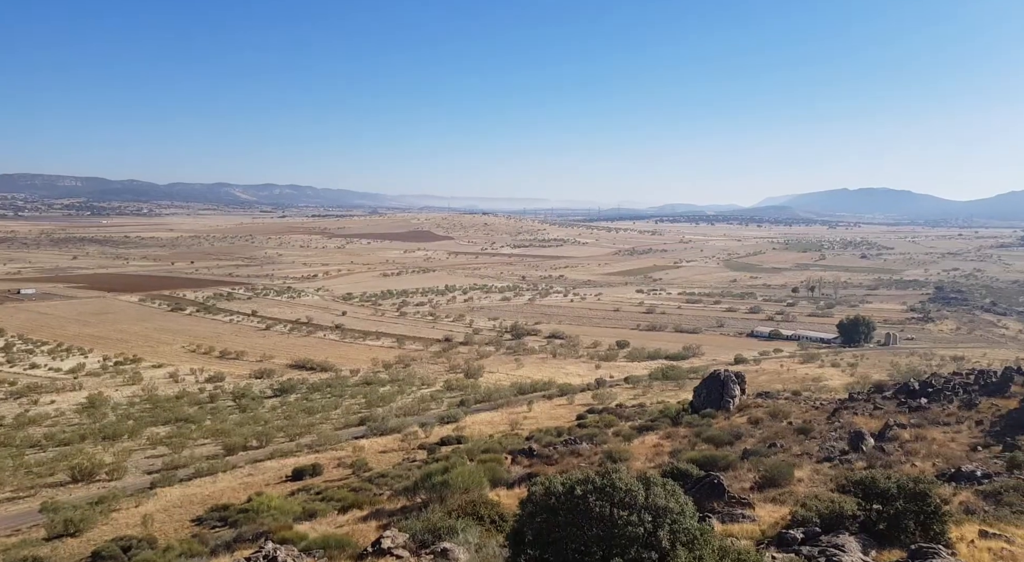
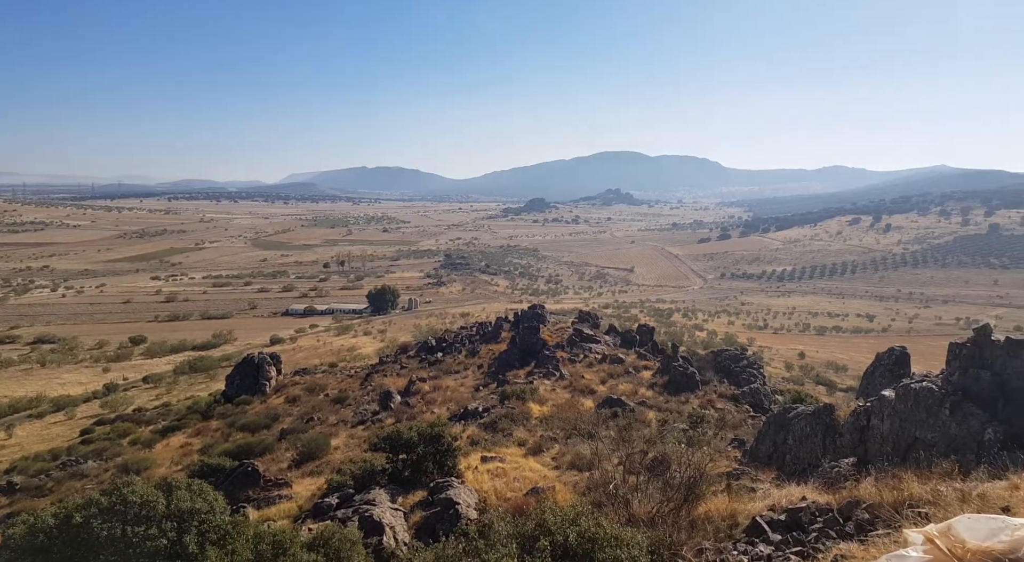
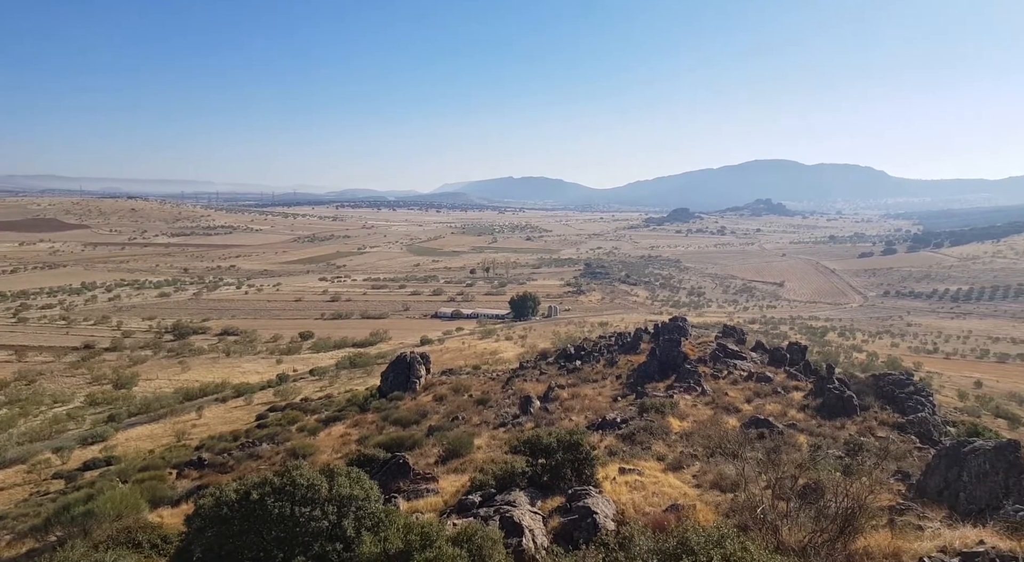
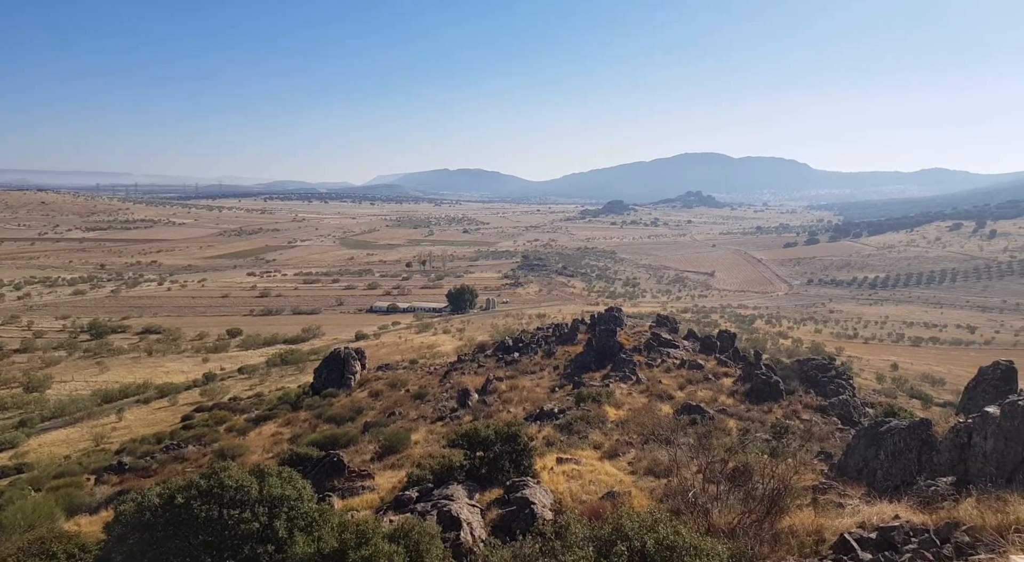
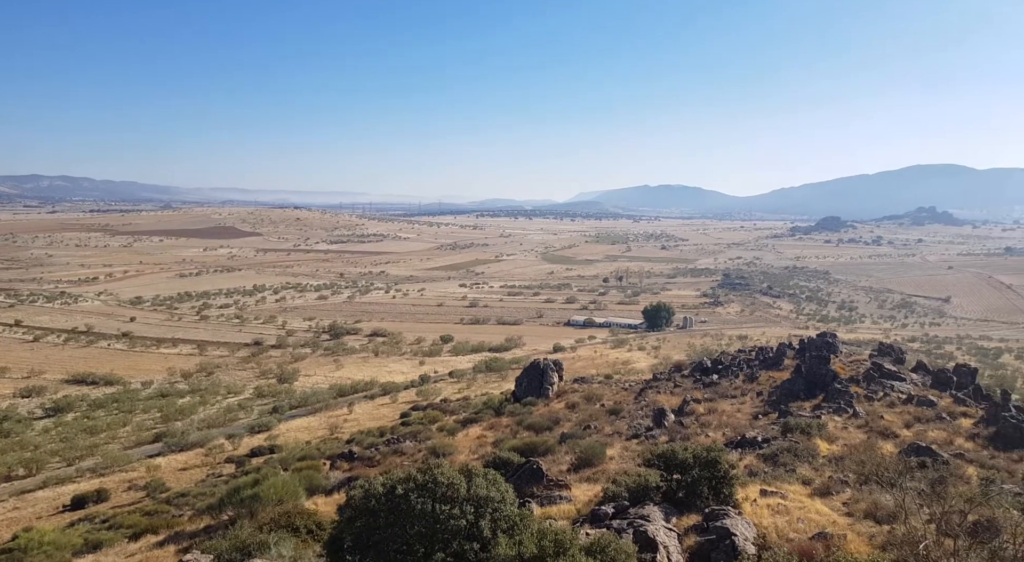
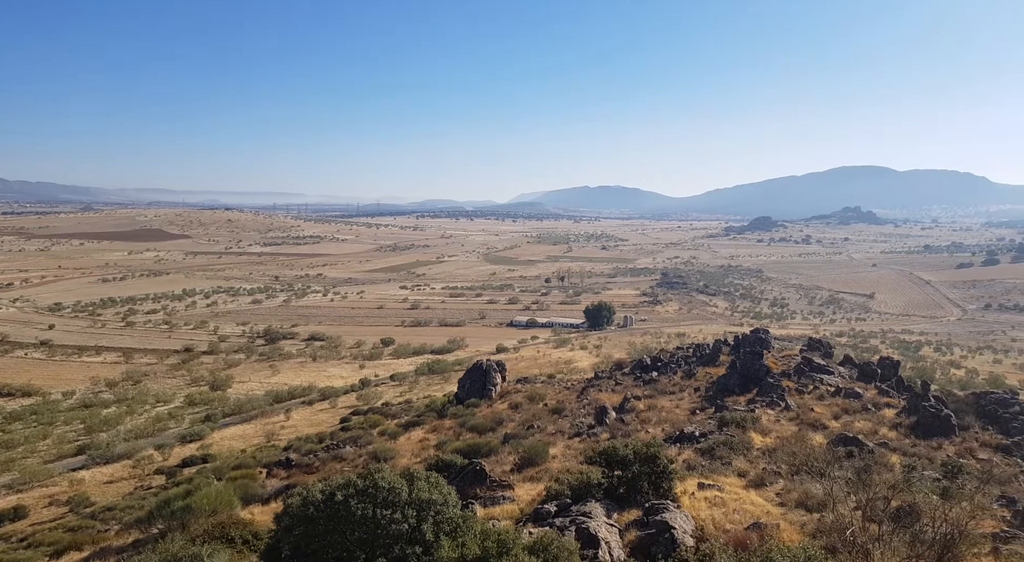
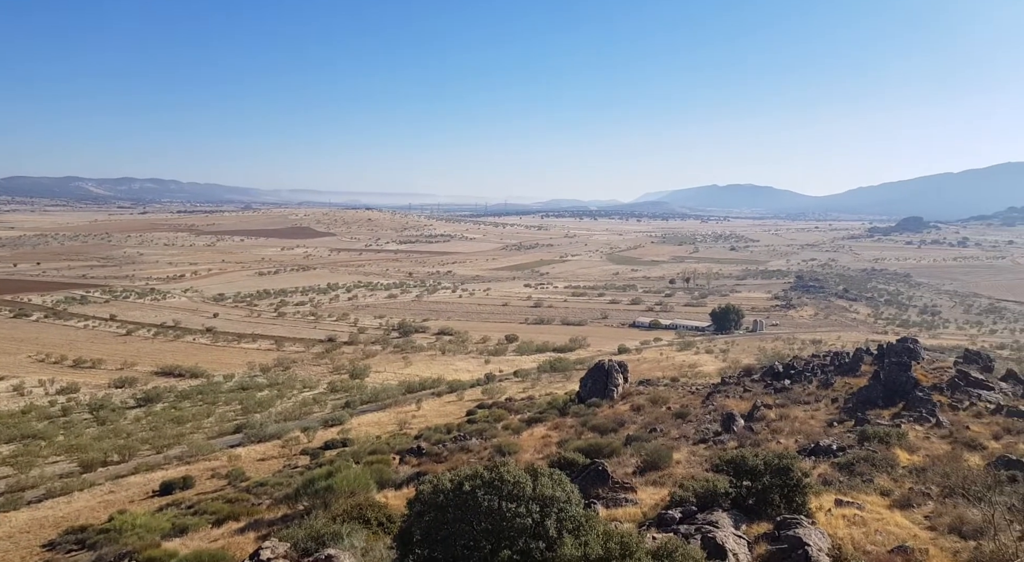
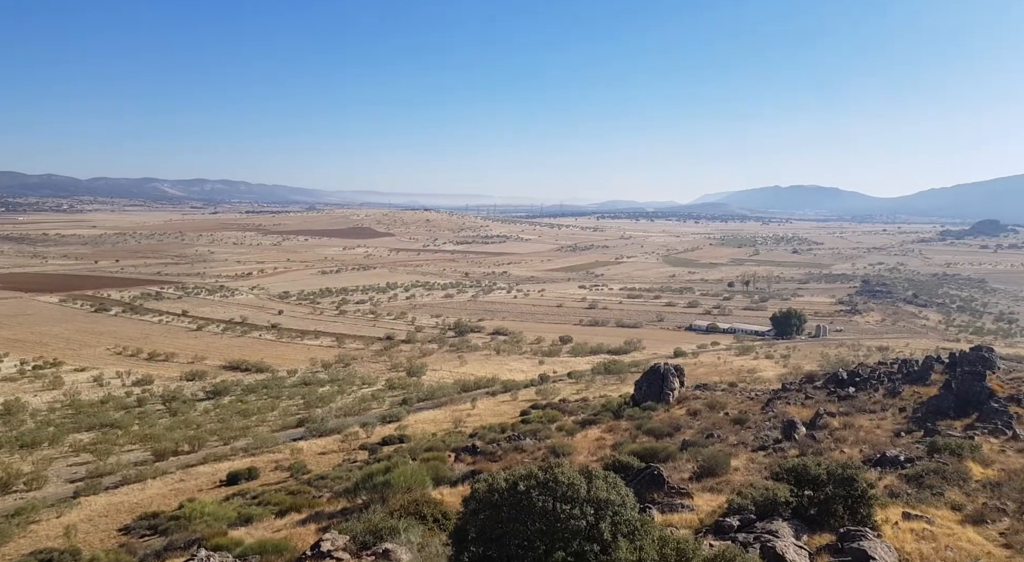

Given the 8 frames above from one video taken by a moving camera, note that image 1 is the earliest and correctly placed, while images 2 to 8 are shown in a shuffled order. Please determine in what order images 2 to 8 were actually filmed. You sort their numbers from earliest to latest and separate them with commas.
8, 7, 5, 6, 3, 4, 2
